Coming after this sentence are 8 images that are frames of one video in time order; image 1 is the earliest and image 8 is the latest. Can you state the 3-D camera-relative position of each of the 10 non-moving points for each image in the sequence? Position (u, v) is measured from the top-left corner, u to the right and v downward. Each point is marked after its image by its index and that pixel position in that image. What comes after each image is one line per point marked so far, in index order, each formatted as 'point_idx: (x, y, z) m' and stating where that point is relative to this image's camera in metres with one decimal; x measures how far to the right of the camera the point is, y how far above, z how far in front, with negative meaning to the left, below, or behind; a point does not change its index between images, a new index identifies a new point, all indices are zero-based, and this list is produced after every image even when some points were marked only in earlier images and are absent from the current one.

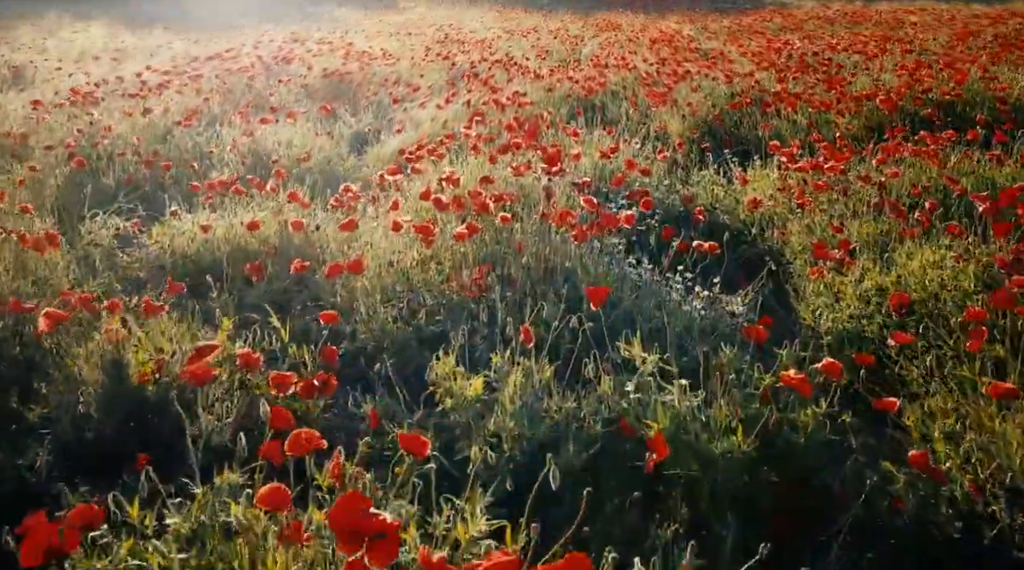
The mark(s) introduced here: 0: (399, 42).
0: (-2.2, +4.6, +18.2) m
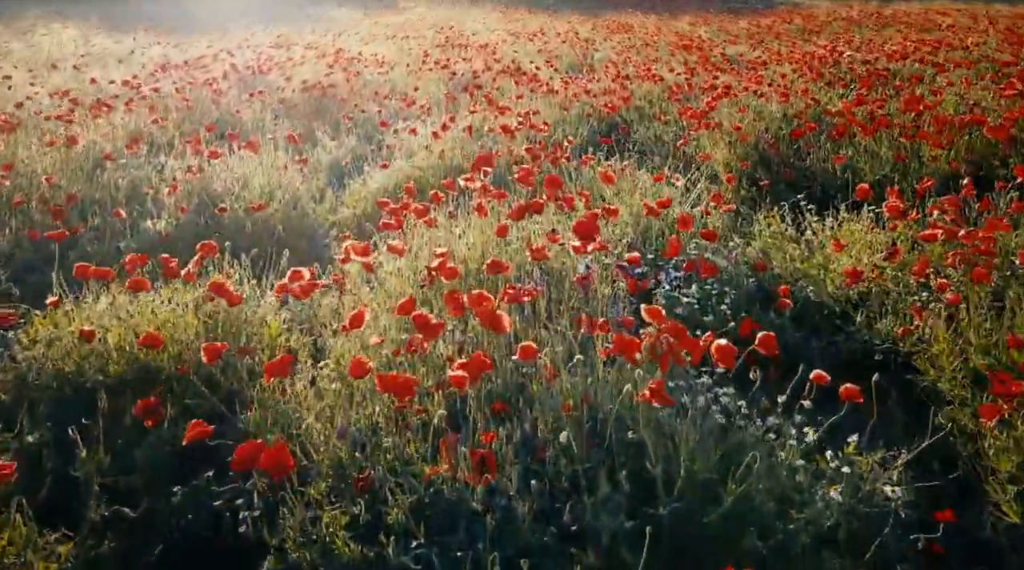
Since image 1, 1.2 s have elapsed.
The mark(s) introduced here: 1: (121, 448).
0: (-2.1, +4.2, +16.9) m
1: (-1.1, -0.5, +2.6) m
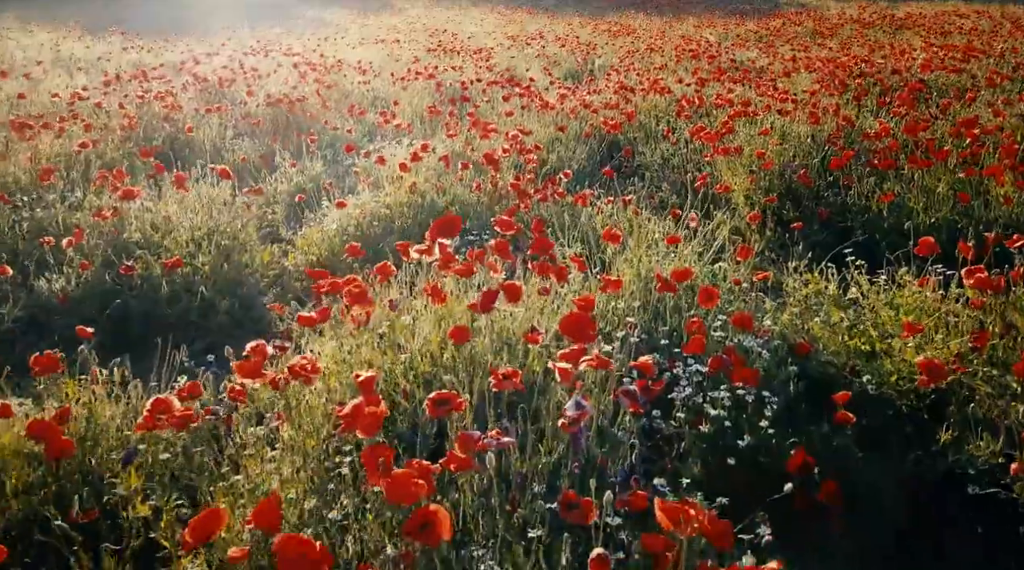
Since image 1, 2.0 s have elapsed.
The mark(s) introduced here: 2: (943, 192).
0: (-2.2, +3.9, +15.9) m
1: (-1.2, -0.8, +1.7) m
2: (+2.2, +0.5, +4.8) m
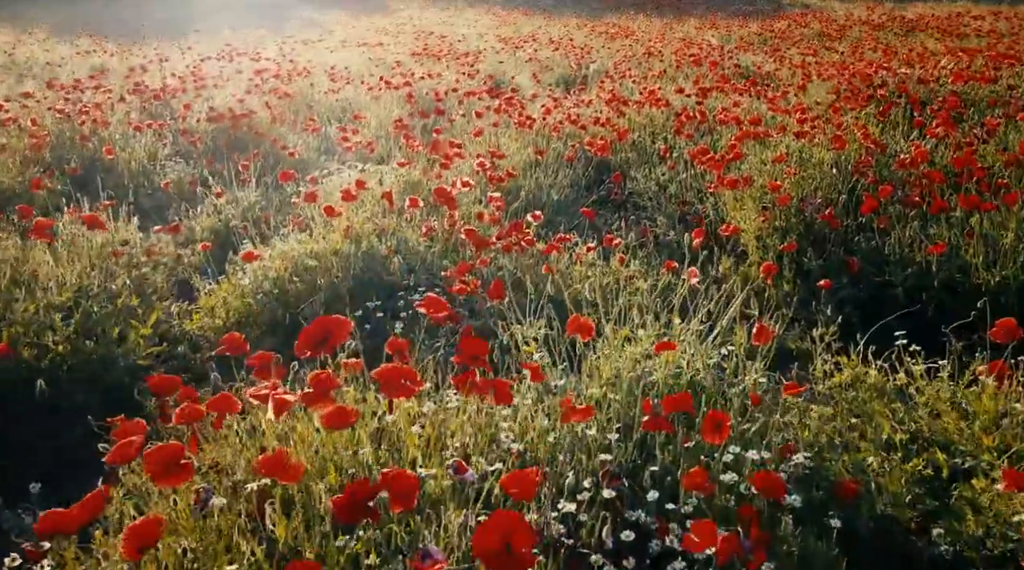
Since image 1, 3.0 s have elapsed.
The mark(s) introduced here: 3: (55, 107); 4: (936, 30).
0: (-2.3, +3.6, +14.9) m
1: (-1.4, -1.1, +0.7) m
2: (+2.0, +0.2, +3.8) m
3: (-3.5, +1.4, +7.3) m
4: (+7.2, +4.3, +16.1) m
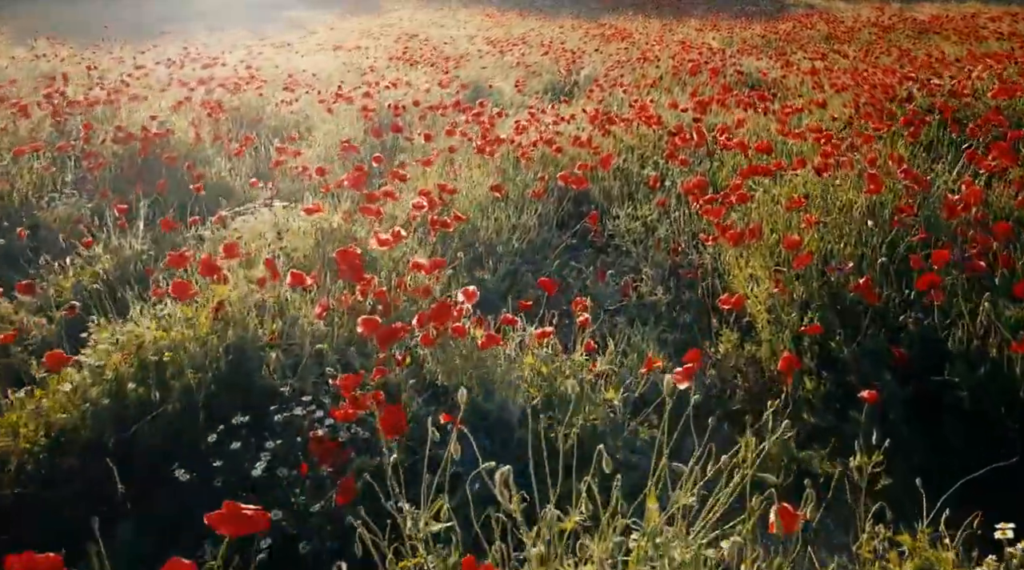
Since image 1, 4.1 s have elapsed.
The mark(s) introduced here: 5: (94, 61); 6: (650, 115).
0: (-2.5, +3.3, +13.8) m
1: (-1.6, -1.4, -0.4) m
2: (+1.7, -0.2, +2.7) m
3: (-3.7, +1.0, +6.2) m
4: (+6.9, +4.0, +15.0) m
5: (-5.1, +2.7, +11.7) m
6: (+0.9, +1.1, +6.4) m
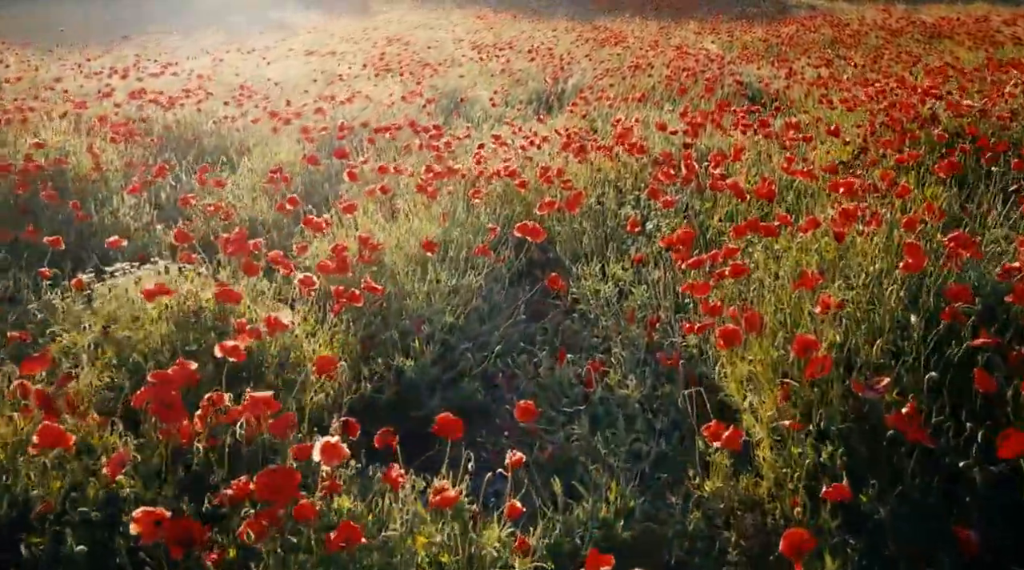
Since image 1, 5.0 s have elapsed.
0: (-2.8, +2.9, +12.8) m
1: (-1.9, -1.7, -1.4) m
2: (+1.5, -0.5, +1.7) m
3: (-4.0, +0.7, +5.2) m
4: (+6.7, +3.6, +14.0) m
5: (-5.4, +2.4, +10.7) m
6: (+0.7, +0.8, +5.4) m
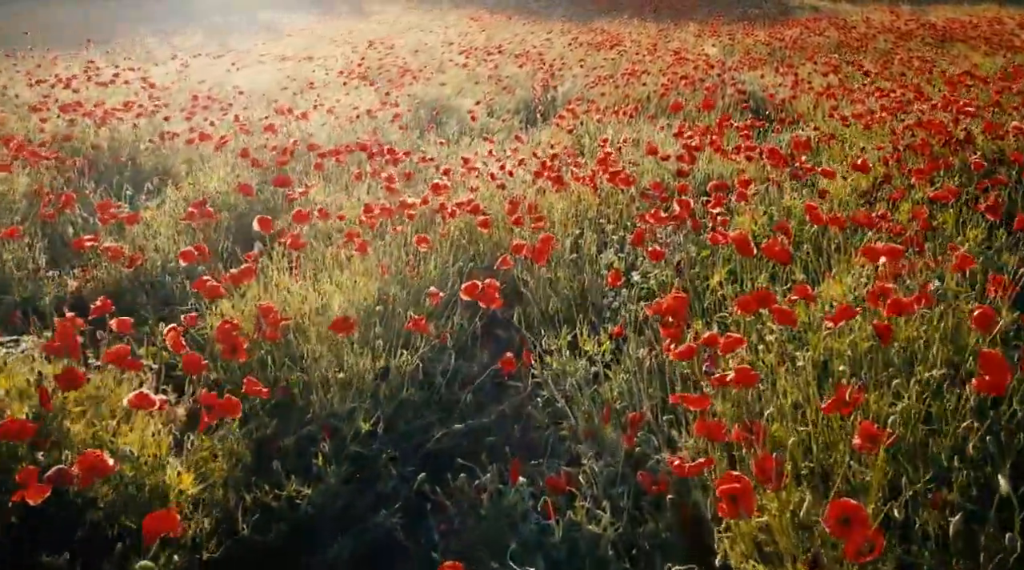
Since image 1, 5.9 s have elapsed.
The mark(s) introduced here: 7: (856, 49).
0: (-3.0, +2.6, +12.0) m
1: (-2.1, -2.0, -2.3) m
2: (+1.3, -0.8, +0.8) m
3: (-4.2, +0.4, +4.3) m
4: (+6.5, +3.3, +13.1) m
5: (-5.6, +2.1, +9.9) m
6: (+0.5, +0.5, +4.6) m
7: (+4.9, +3.3, +13.5) m
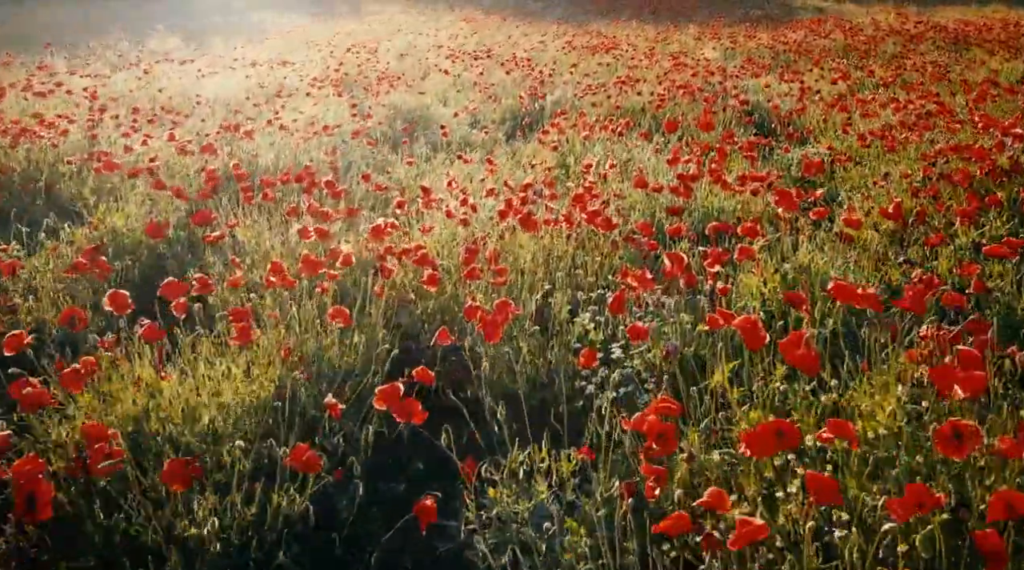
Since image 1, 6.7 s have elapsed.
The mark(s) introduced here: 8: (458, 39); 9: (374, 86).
0: (-3.1, +2.4, +11.1) m
1: (-2.3, -2.3, -3.1) m
2: (+1.1, -1.0, -0.1) m
3: (-4.4, +0.2, +3.5) m
4: (+6.3, +3.1, +12.2) m
5: (-5.7, +1.9, +9.0) m
6: (+0.3, +0.3, +3.7) m
7: (+4.7, +3.0, +12.6) m
8: (-1.0, +4.4, +17.3) m
9: (-1.6, +2.3, +10.8) m
